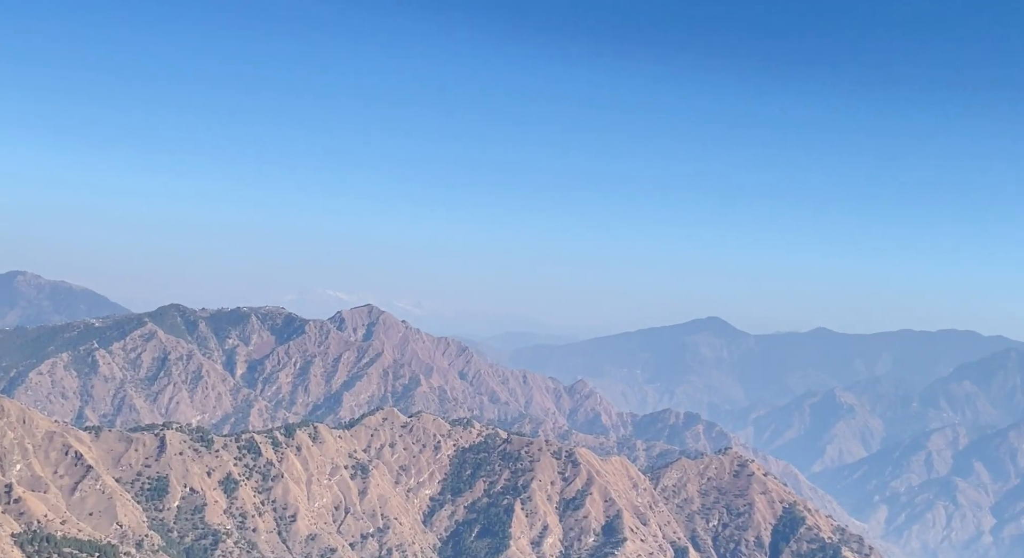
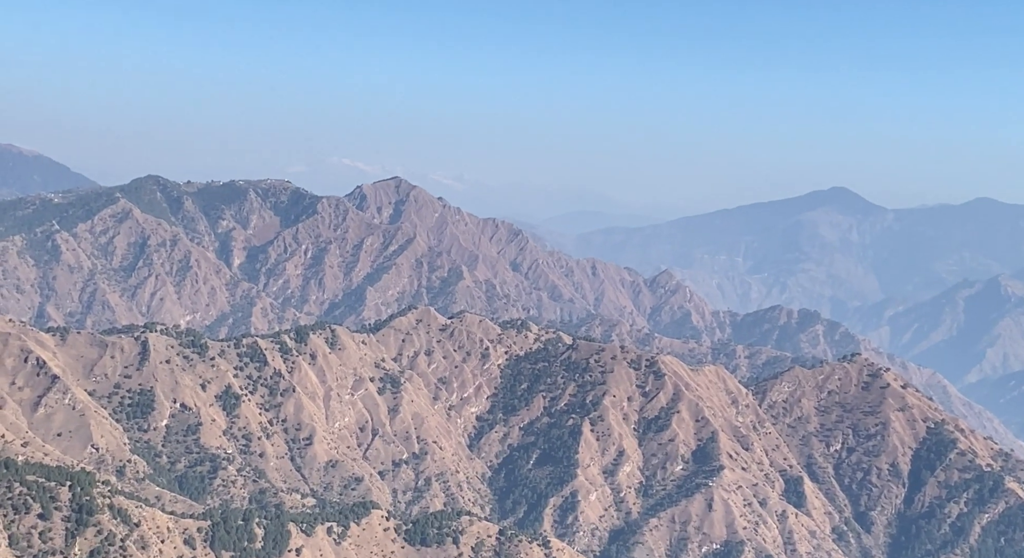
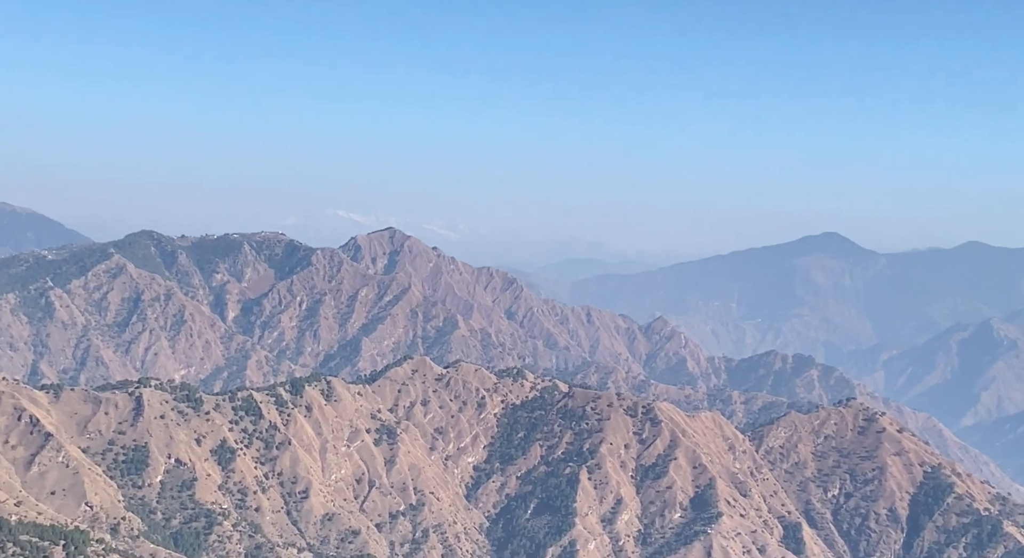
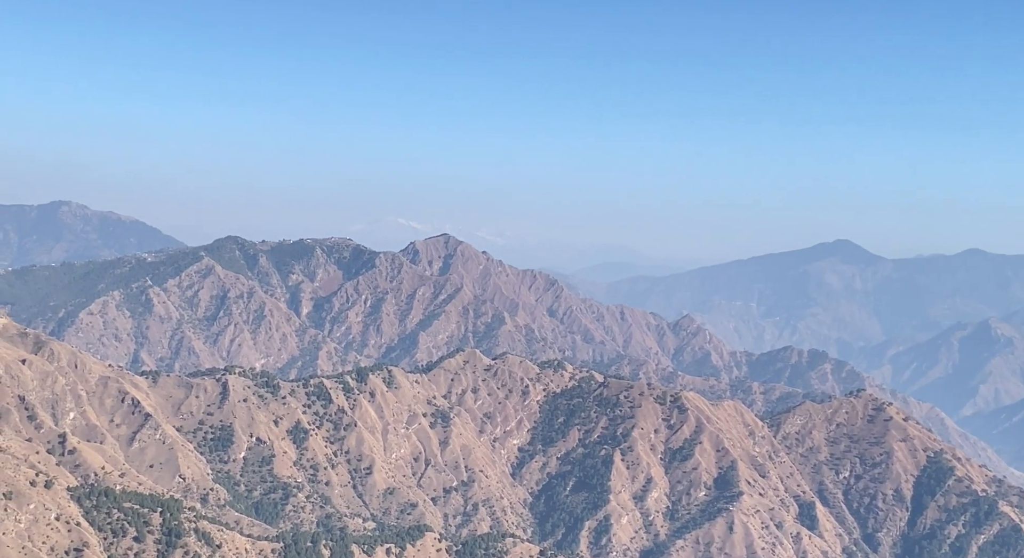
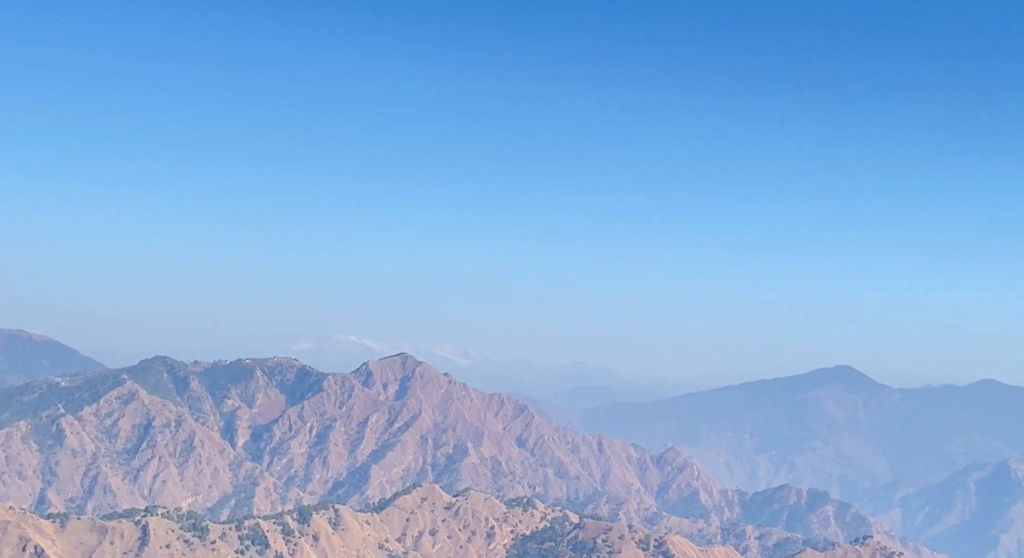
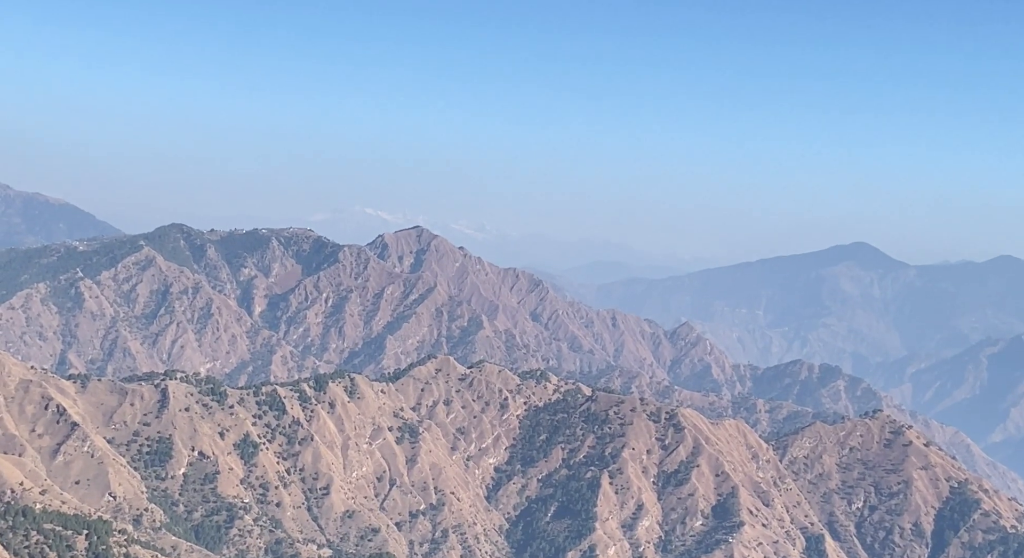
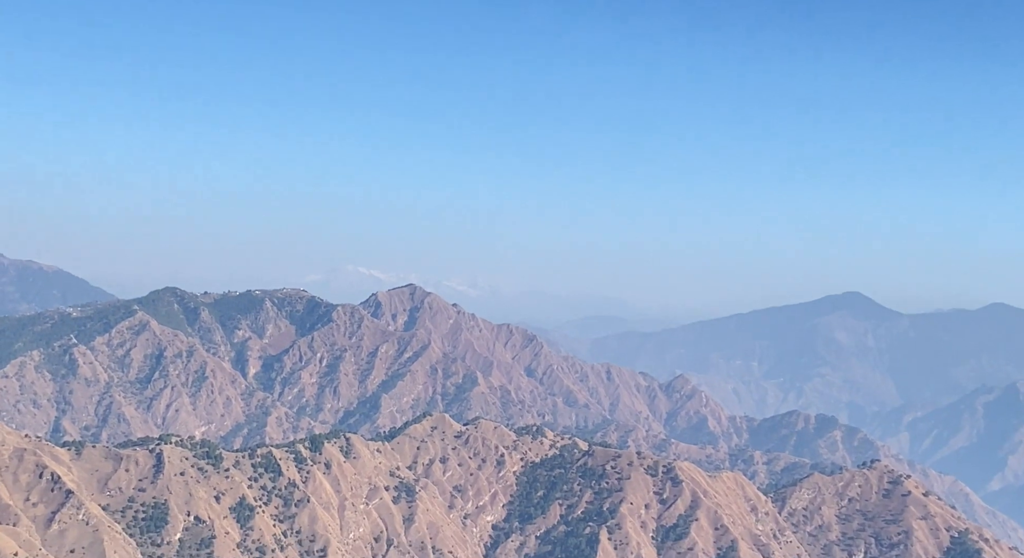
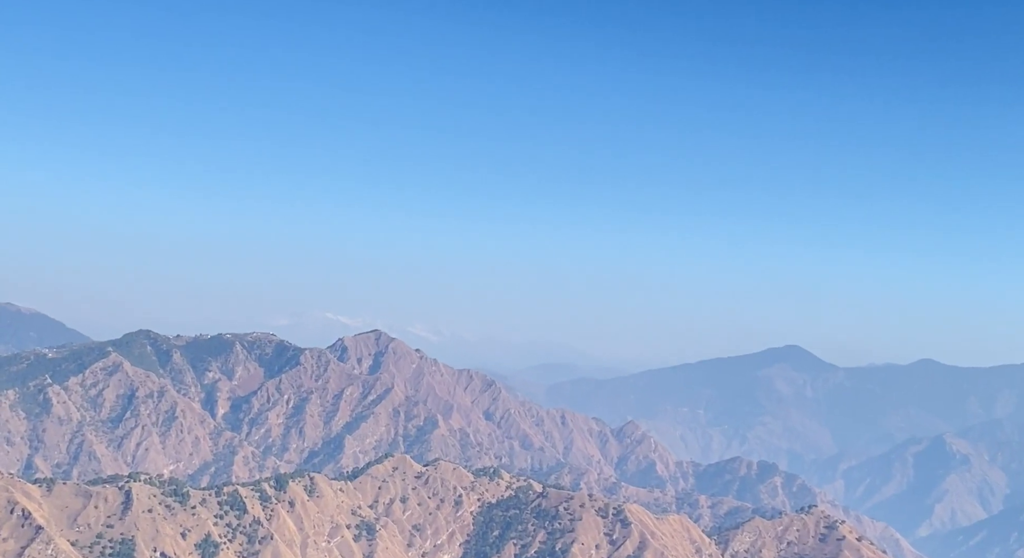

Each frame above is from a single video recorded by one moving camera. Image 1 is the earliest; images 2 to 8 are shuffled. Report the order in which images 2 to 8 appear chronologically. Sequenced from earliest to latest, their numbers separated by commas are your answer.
8, 5, 7, 3, 2, 6, 4
